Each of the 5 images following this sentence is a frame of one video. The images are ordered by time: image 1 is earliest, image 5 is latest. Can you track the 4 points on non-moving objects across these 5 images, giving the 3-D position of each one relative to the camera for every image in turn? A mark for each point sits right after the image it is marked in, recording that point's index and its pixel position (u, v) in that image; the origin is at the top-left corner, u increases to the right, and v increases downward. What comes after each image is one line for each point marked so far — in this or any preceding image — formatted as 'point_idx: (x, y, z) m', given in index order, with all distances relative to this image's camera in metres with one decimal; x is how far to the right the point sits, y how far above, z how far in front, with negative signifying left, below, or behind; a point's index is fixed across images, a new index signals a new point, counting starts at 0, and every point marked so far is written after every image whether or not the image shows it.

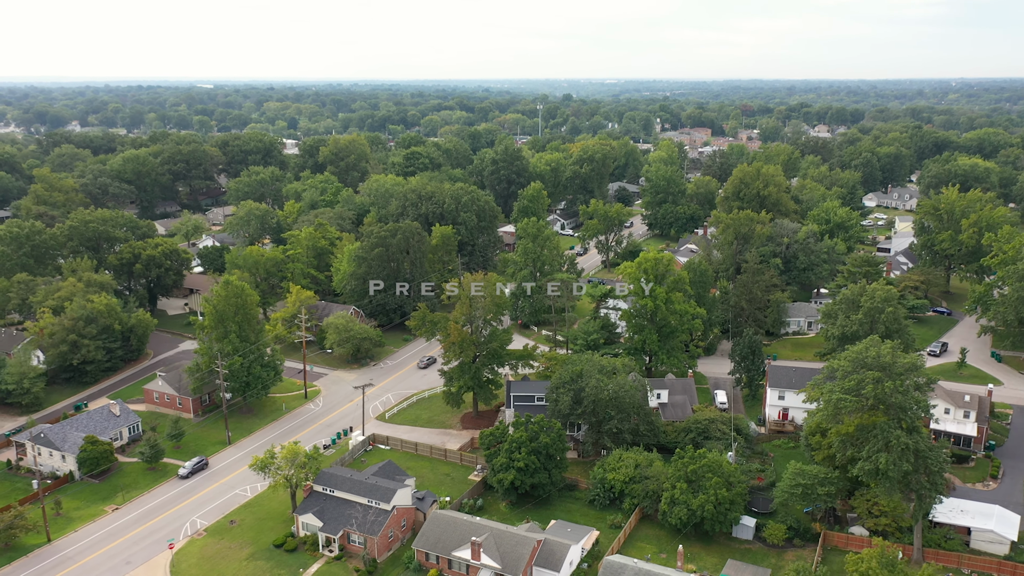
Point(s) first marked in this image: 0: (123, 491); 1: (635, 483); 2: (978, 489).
0: (-11.1, -5.8, +19.4) m
1: (+3.2, -5.1, +17.9) m
2: (+12.5, -5.4, +18.1) m
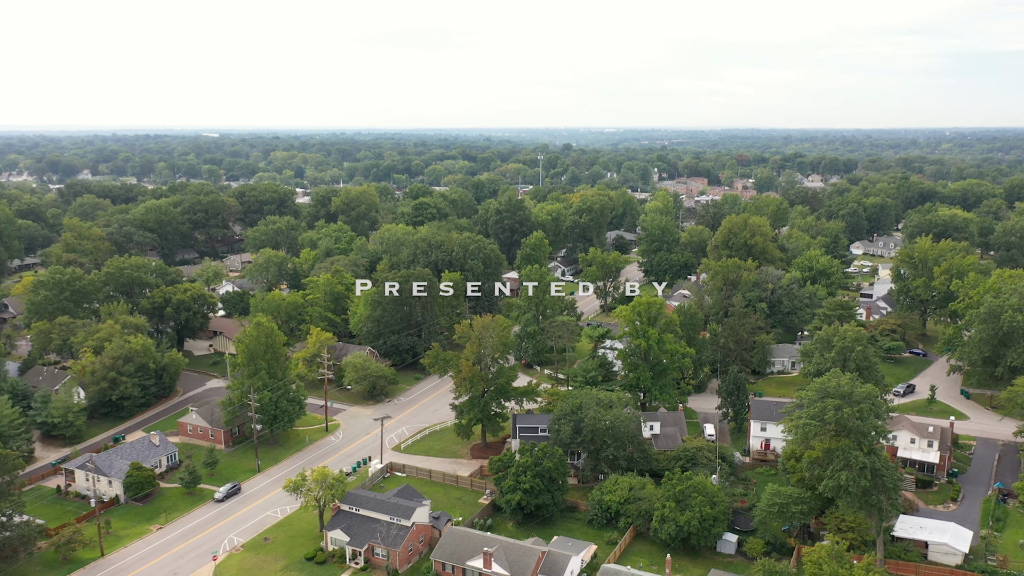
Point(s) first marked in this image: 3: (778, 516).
0: (-10.9, -7.1, +21.4) m
1: (+3.4, -6.3, +19.9) m
2: (+12.7, -6.6, +20.1) m
3: (+7.3, -6.2, +18.5) m
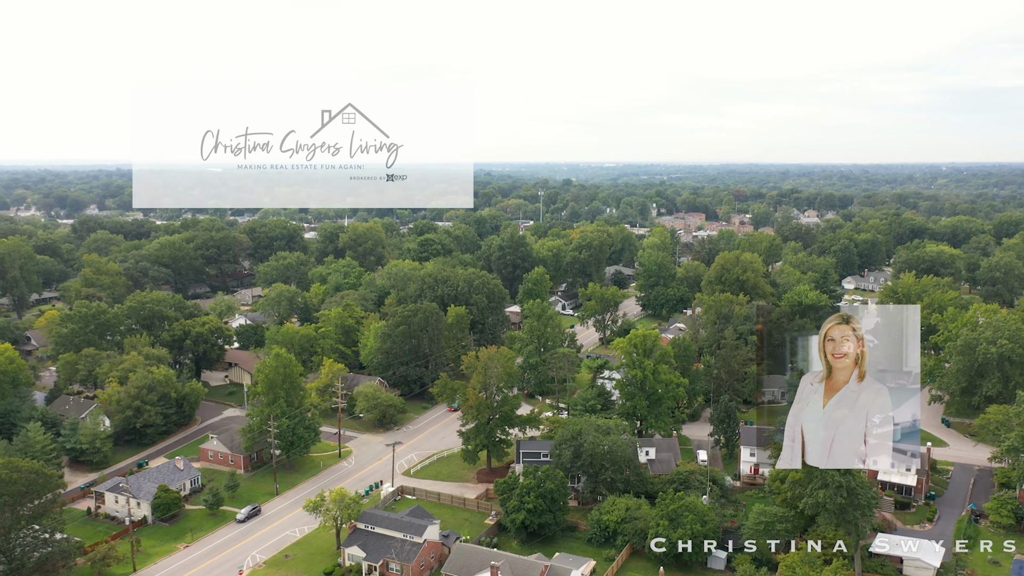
0: (-10.8, -8.2, +22.8) m
1: (+3.6, -7.4, +21.3) m
2: (+12.8, -7.7, +21.5) m
3: (+7.4, -7.2, +20.0) m
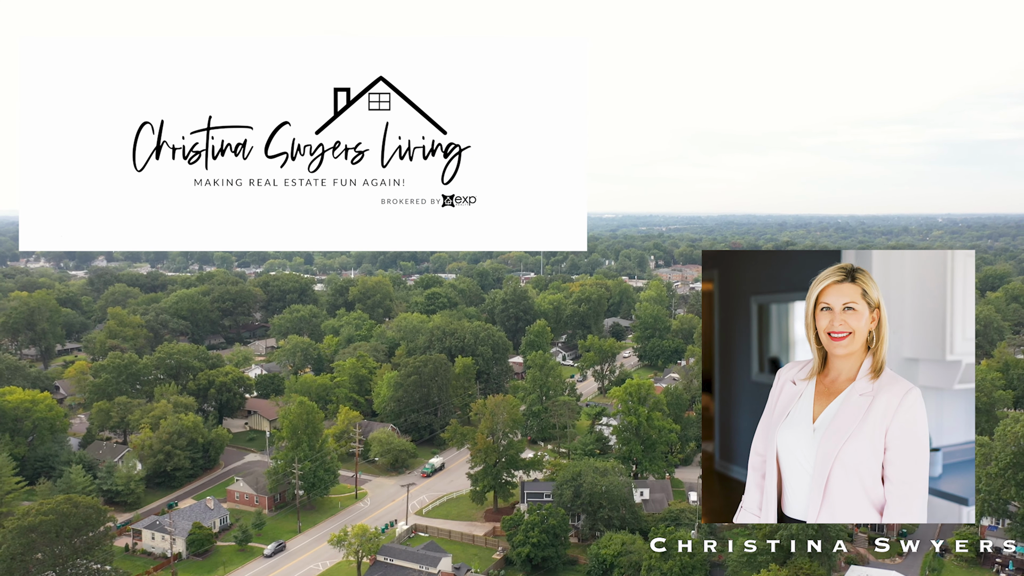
0: (-10.6, -10.2, +24.8) m
1: (+3.8, -9.2, +23.4) m
2: (+13.0, -9.5, +23.6) m
3: (+7.6, -9.0, +22.1) m
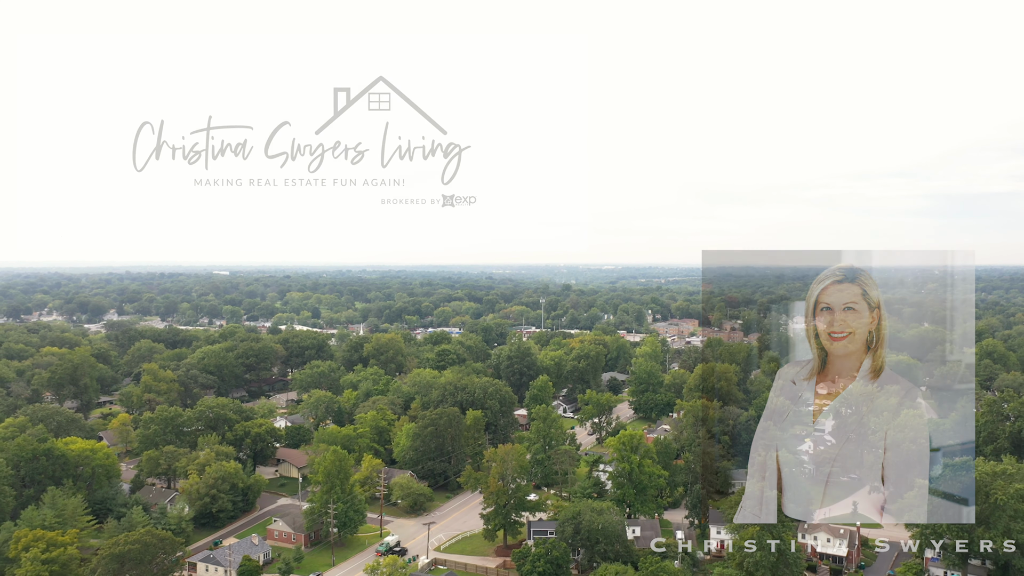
0: (-10.2, -12.9, +28.6) m
1: (+4.1, -11.9, +27.3) m
2: (+13.4, -12.2, +27.4) m
3: (+8.0, -11.5, +26.0) m
